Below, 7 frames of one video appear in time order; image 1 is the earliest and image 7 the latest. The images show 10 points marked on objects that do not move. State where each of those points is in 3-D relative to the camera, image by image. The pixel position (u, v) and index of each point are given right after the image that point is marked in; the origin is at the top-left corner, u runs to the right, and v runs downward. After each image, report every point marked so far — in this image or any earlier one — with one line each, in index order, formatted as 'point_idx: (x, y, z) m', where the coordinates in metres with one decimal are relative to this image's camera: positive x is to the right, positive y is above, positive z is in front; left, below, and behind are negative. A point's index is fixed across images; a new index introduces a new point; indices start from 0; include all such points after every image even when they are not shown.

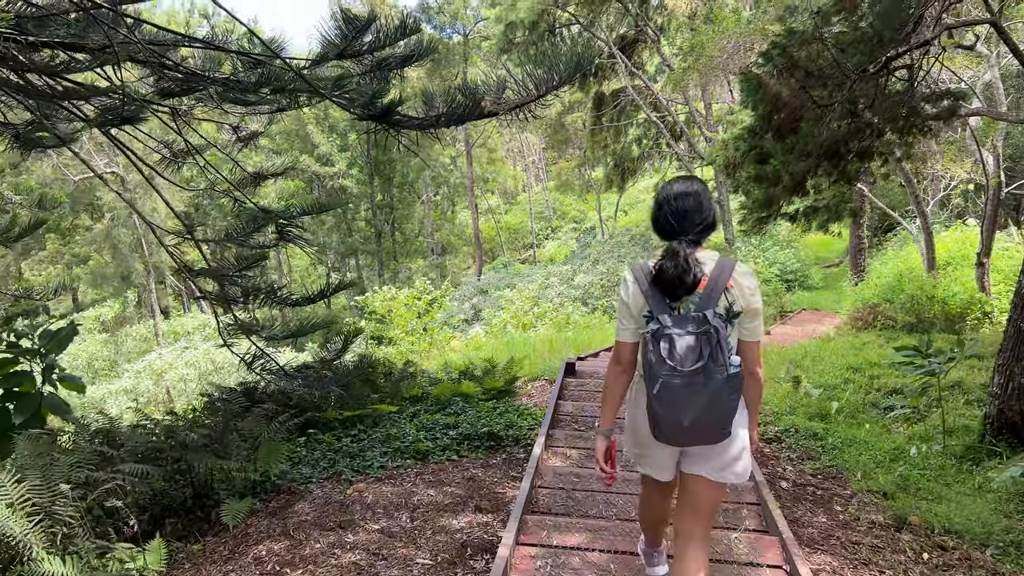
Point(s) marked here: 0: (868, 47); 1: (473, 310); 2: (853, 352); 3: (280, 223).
0: (+2.1, +1.4, +4.8) m
1: (-0.8, -0.4, +15.6) m
2: (+2.8, -0.5, +6.5) m
3: (-1.3, +0.4, +4.5) m
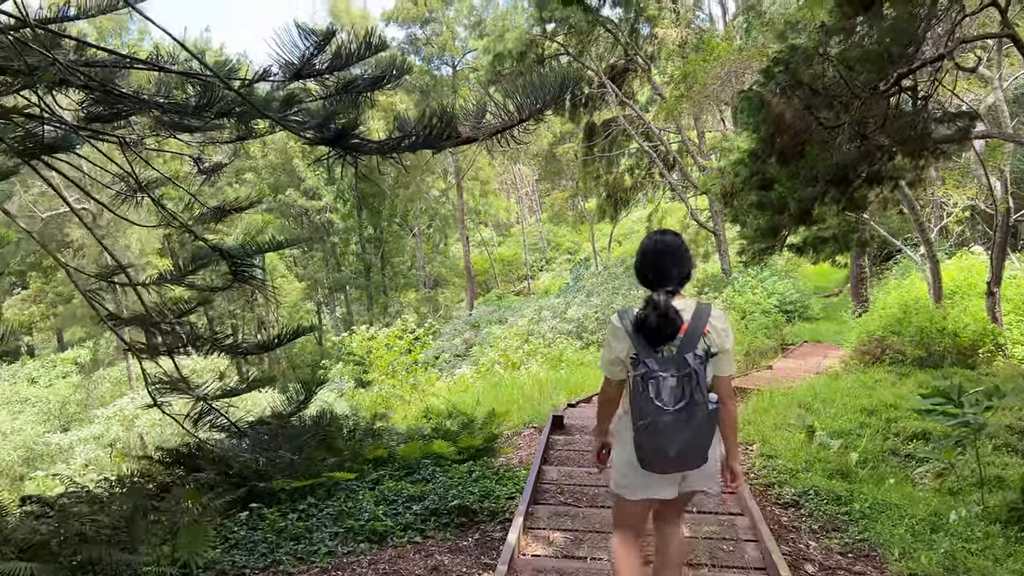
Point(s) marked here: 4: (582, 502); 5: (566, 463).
0: (+2.0, +1.2, +4.4) m
1: (-0.9, -1.1, +15.1) m
2: (+2.7, -0.8, +6.0) m
3: (-1.4, +0.1, +4.0) m
4: (+0.3, -1.0, +3.8) m
5: (+0.3, -1.0, +4.3) m
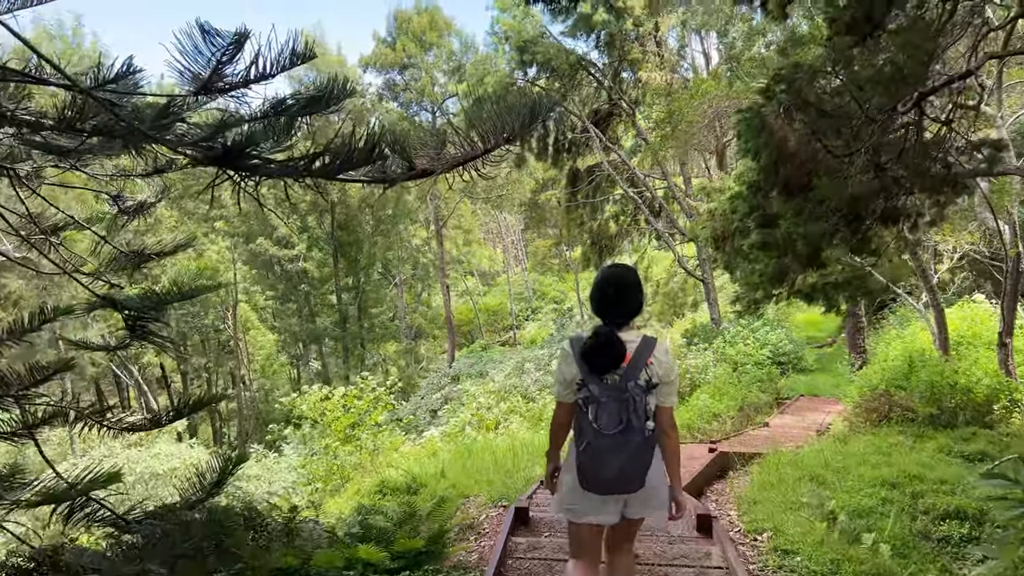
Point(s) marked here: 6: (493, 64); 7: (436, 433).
0: (+1.8, +1.0, +3.8) m
1: (-1.3, -2.0, +14.3) m
2: (+2.4, -1.1, +5.3) m
3: (-1.6, -0.1, +3.3) m
4: (+0.2, -1.2, +3.0) m
5: (+0.1, -1.2, +3.6) m
6: (-0.3, +3.9, +13.8) m
7: (-0.8, -1.5, +8.2) m
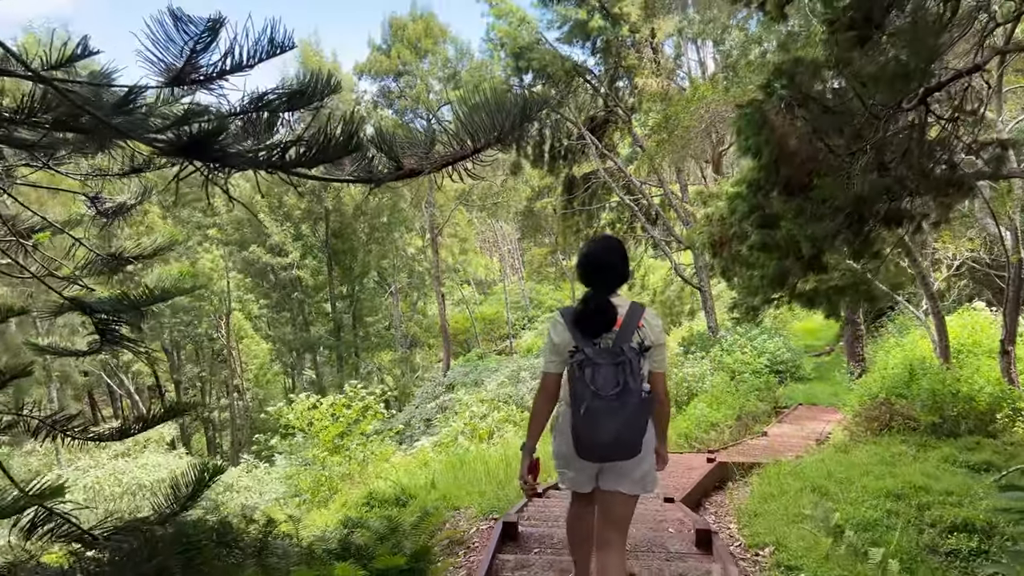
0: (+1.8, +1.0, +3.7) m
1: (-1.4, -2.2, +14.1) m
2: (+2.4, -1.2, +5.1) m
3: (-1.6, -0.1, +3.2) m
4: (+0.1, -1.2, +2.8) m
5: (+0.1, -1.2, +3.4) m
6: (-0.4, +3.7, +13.7) m
7: (-0.8, -1.6, +8.0) m
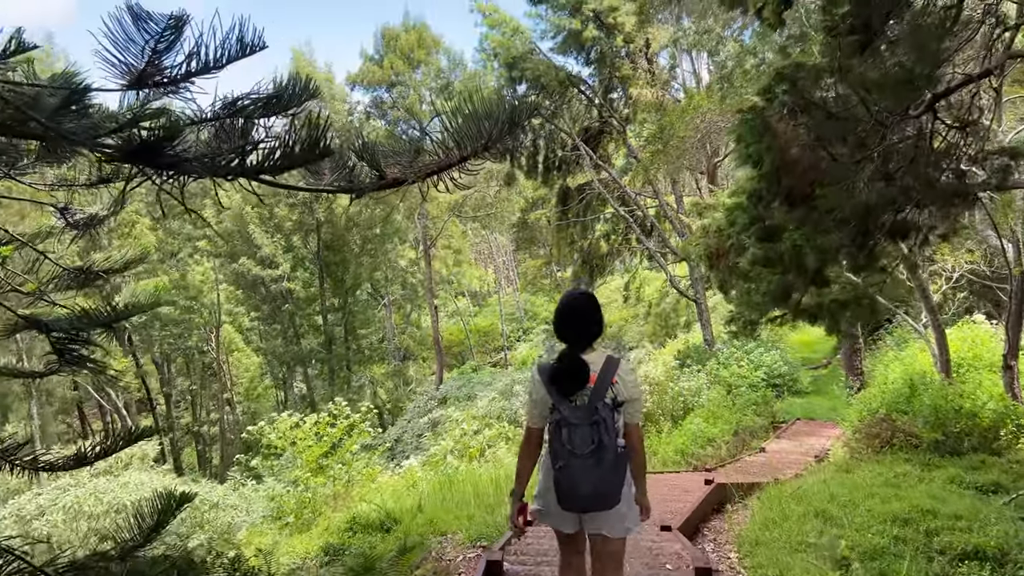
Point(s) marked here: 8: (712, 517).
0: (+1.7, +0.9, +3.5) m
1: (-1.5, -2.4, +13.8) m
2: (+2.3, -1.3, +4.9) m
3: (-1.7, -0.2, +2.9) m
4: (+0.1, -1.3, +2.6) m
5: (0.0, -1.3, +3.2) m
6: (-0.5, +3.5, +13.5) m
7: (-0.9, -1.7, +7.8) m
8: (+1.2, -1.4, +4.9) m
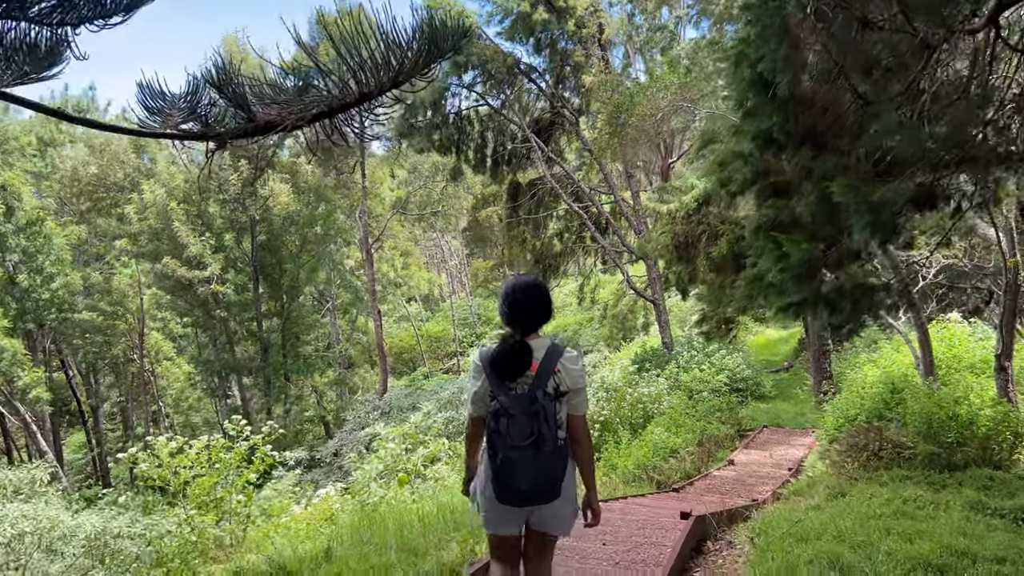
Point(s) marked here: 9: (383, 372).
0: (+1.4, +1.0, +2.6) m
1: (-2.3, -2.4, +12.7) m
2: (+2.0, -1.2, +4.0) m
3: (-1.9, -0.1, +1.8) m
4: (-0.1, -1.2, +1.6) m
5: (-0.2, -1.2, +2.2) m
6: (-1.4, +3.5, +12.5) m
7: (-1.4, -1.7, +6.7) m
8: (+0.9, -1.3, +3.9) m
9: (-3.2, -2.1, +20.2) m
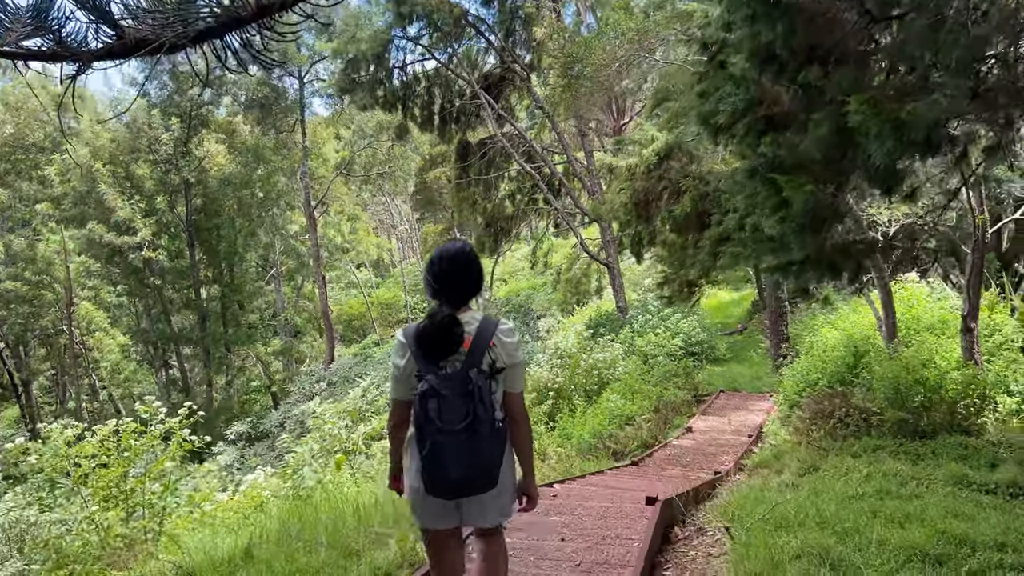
0: (+1.2, +1.1, +2.1) m
1: (-3.1, -1.9, +12.1) m
2: (+1.7, -1.0, +3.7) m
3: (-2.0, -0.1, +1.2) m
4: (-0.2, -1.2, +1.1) m
5: (-0.4, -1.1, +1.7) m
6: (-2.2, +4.0, +11.7) m
7: (-1.8, -1.4, +6.2) m
8: (+0.6, -1.1, +3.5) m
9: (-4.4, -1.3, +19.5) m
